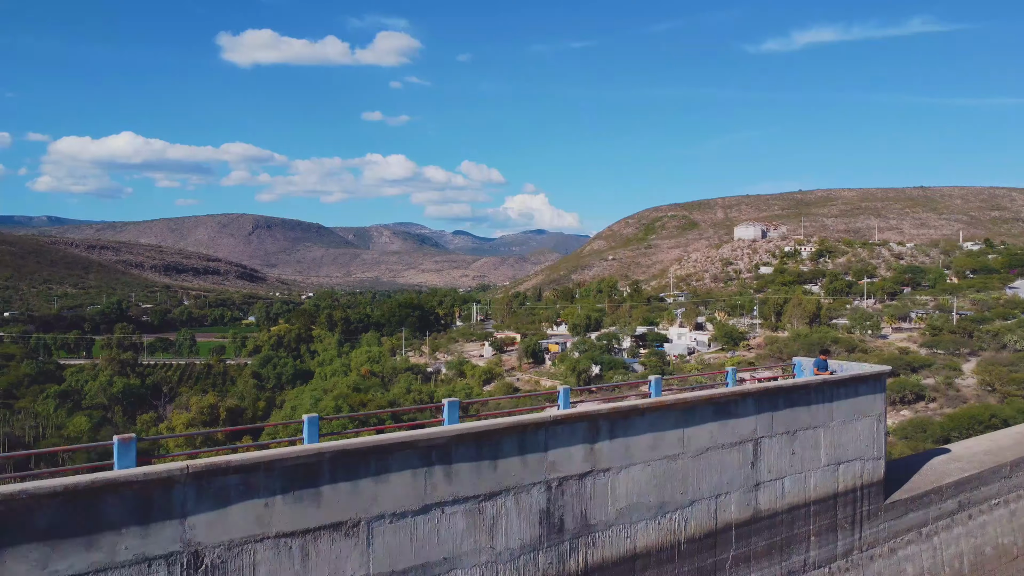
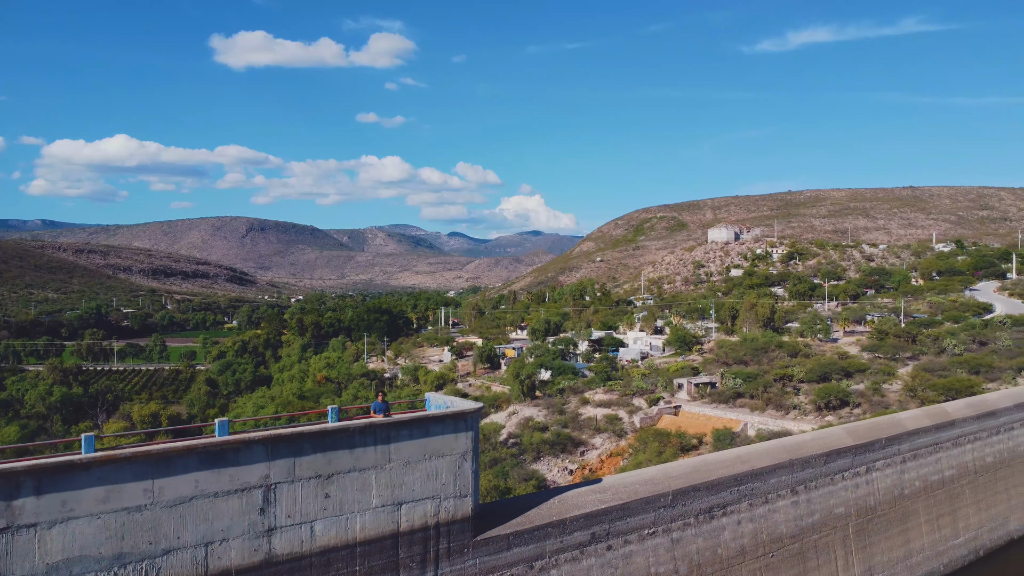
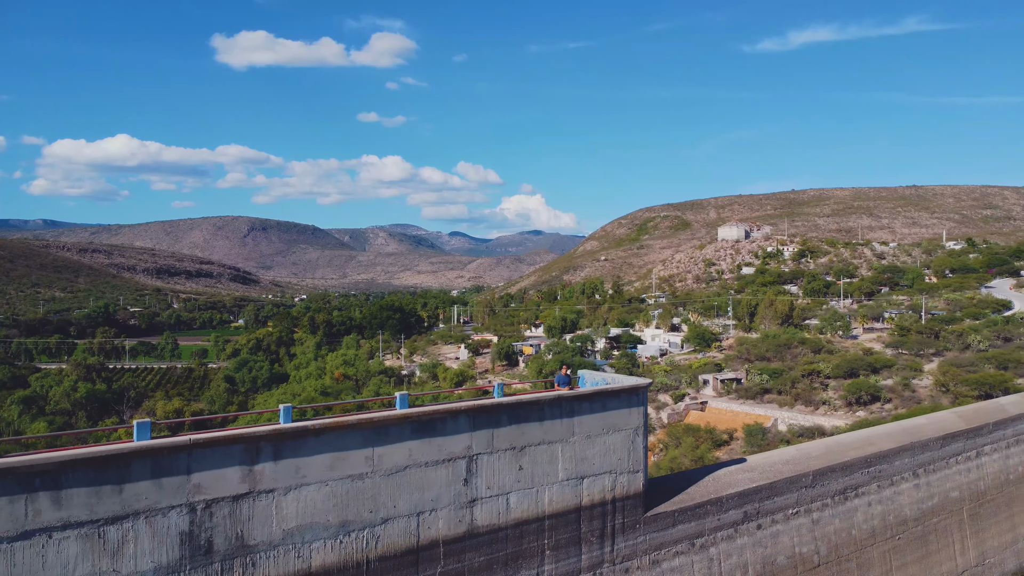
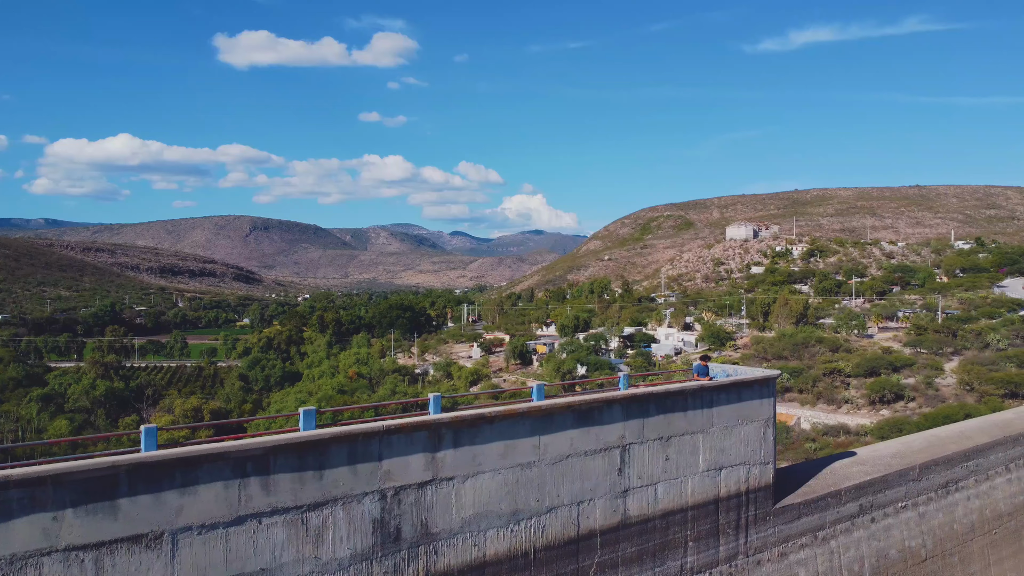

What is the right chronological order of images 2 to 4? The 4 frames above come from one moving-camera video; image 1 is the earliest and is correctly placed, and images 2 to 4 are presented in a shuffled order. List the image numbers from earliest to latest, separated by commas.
4, 3, 2
